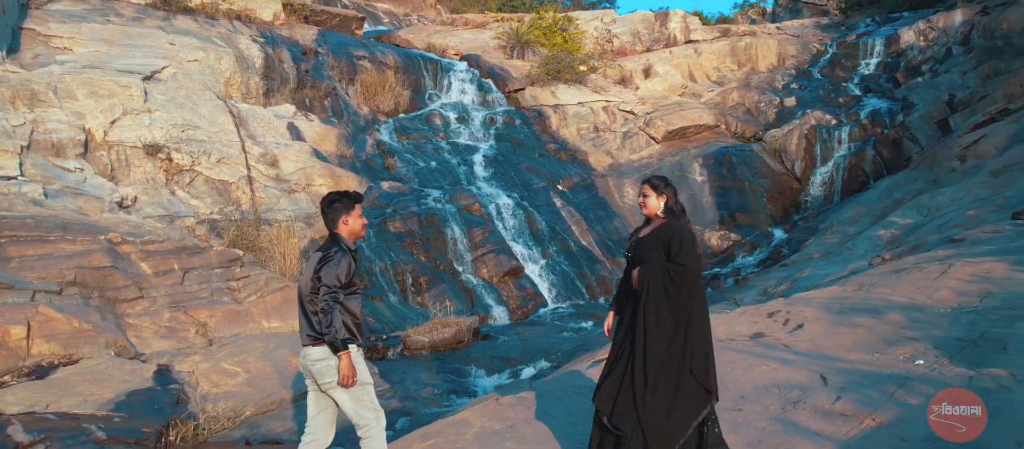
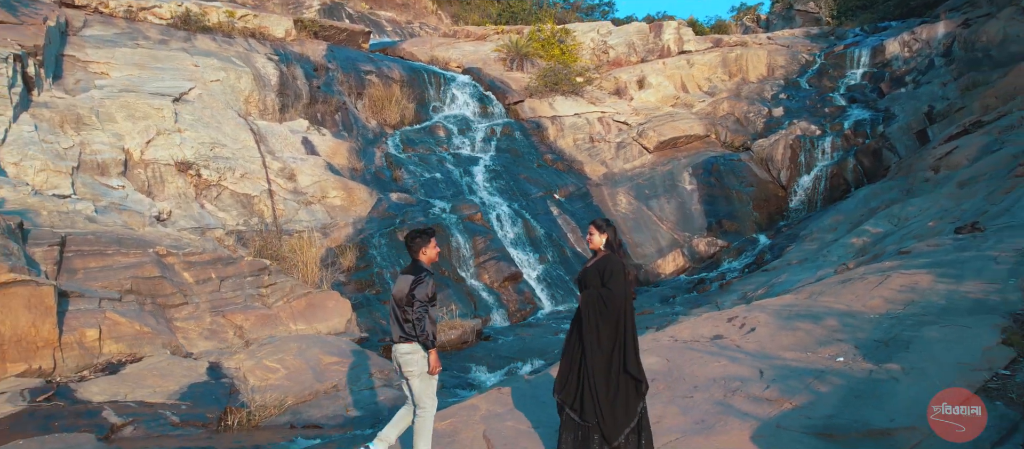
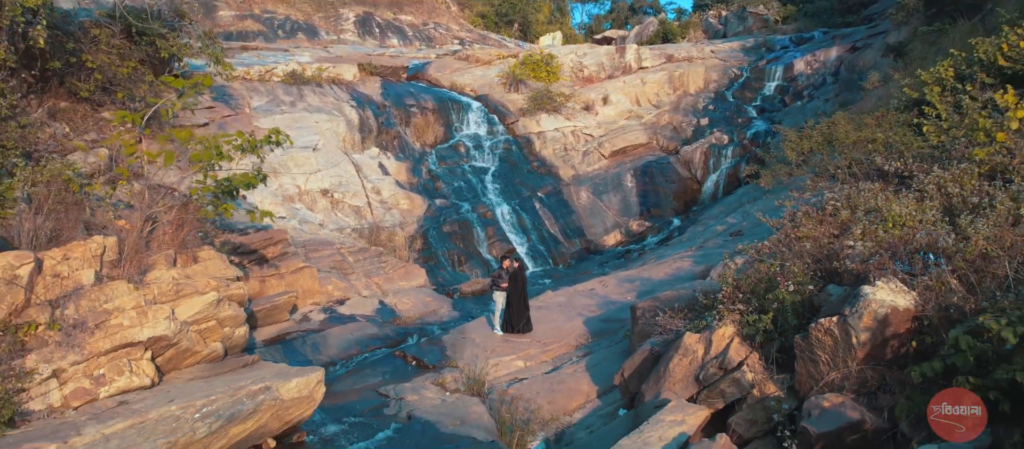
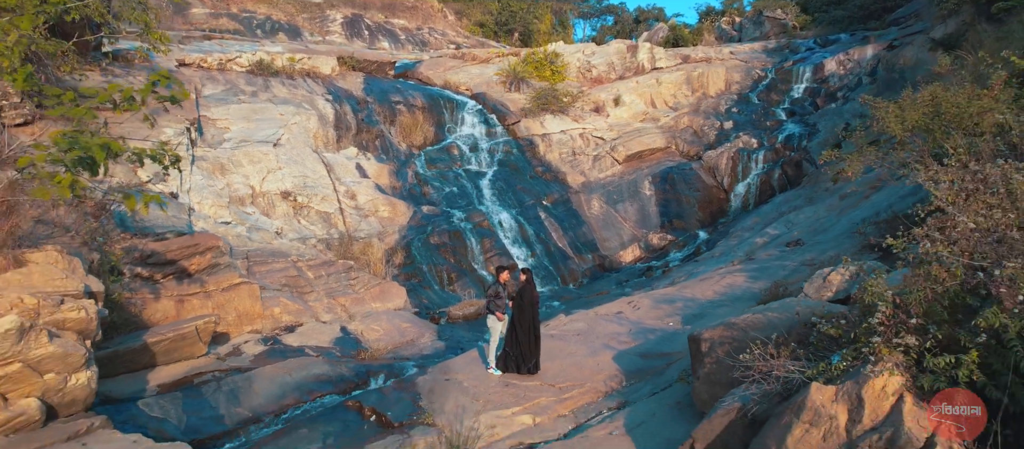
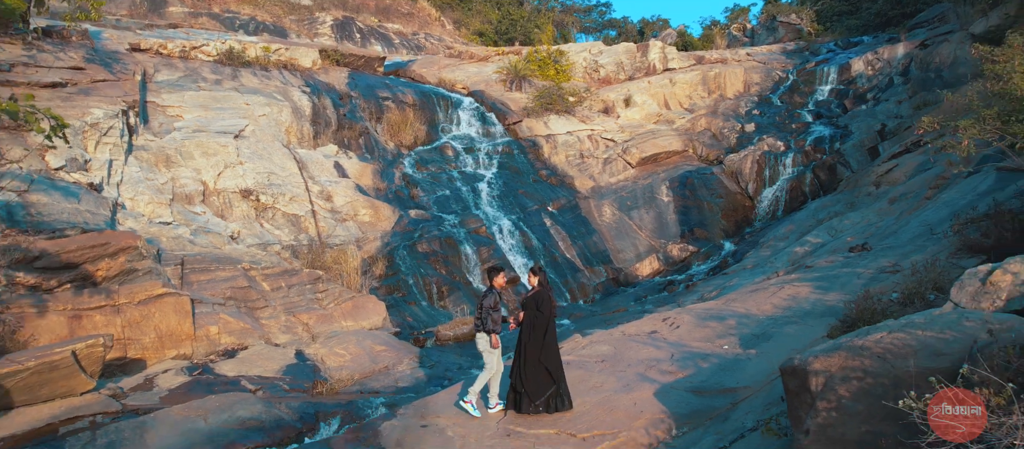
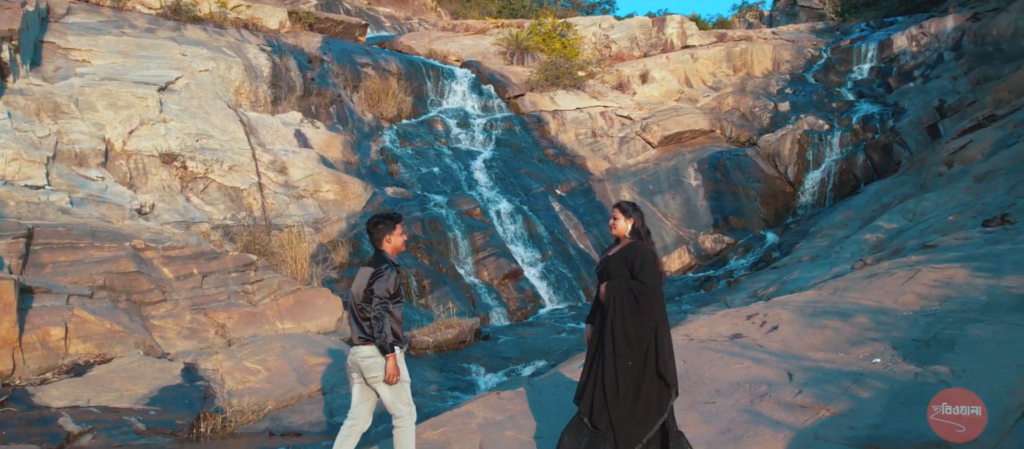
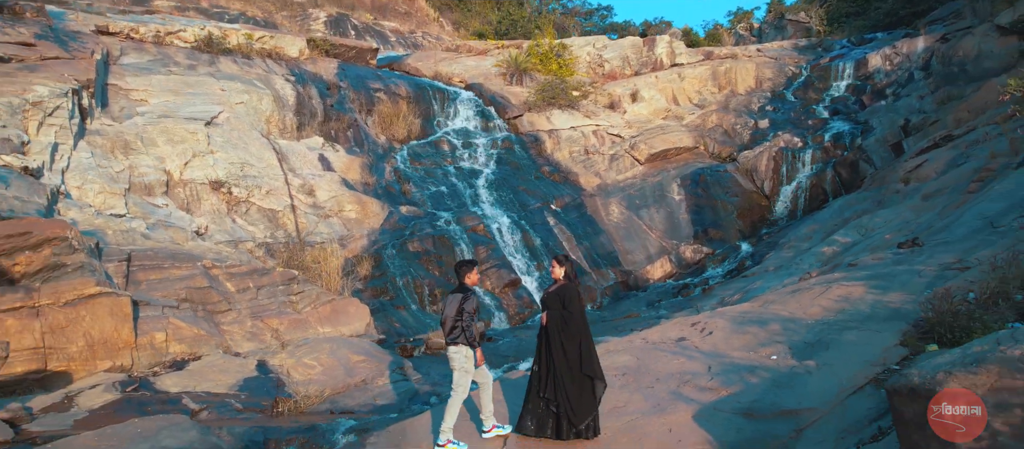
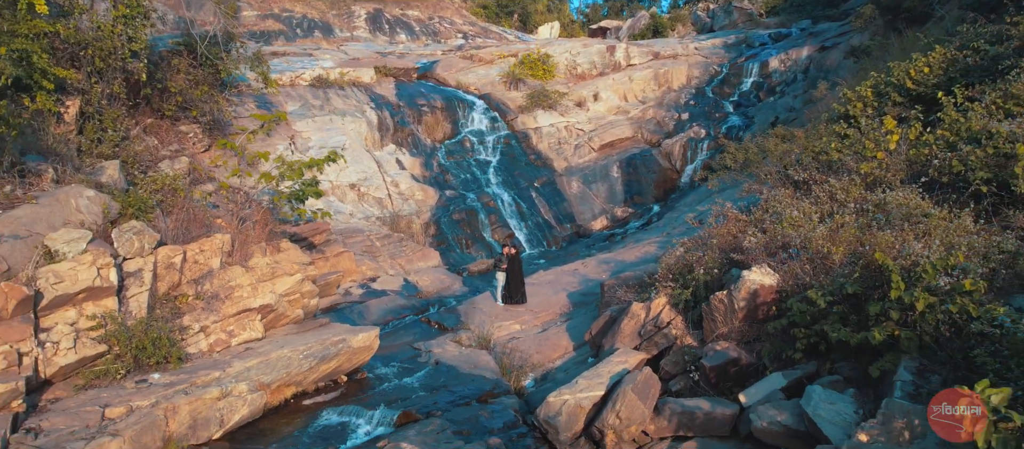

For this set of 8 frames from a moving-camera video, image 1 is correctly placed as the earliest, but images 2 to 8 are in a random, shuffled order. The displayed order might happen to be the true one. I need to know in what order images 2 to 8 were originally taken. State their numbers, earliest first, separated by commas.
6, 2, 7, 5, 4, 3, 8
